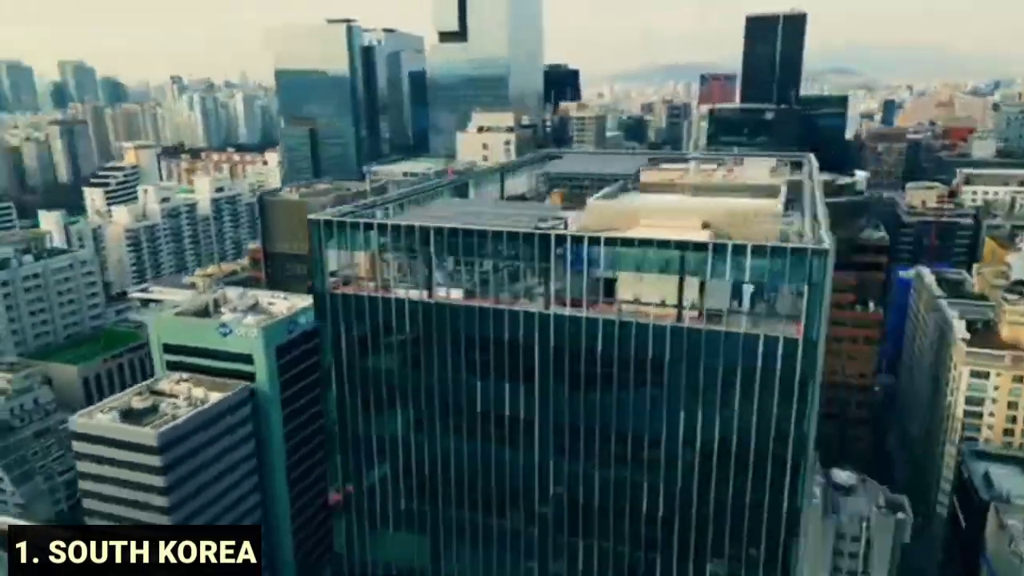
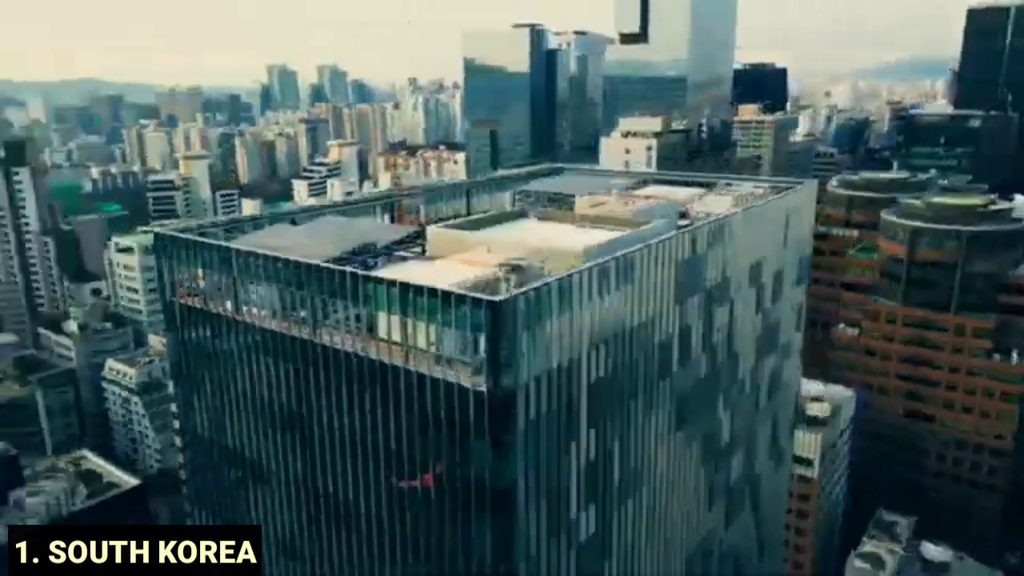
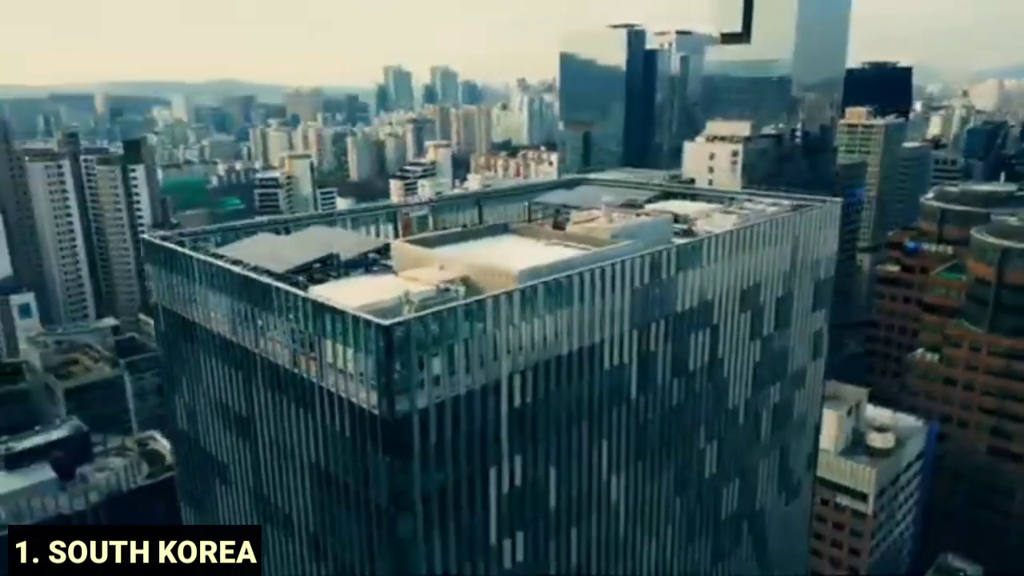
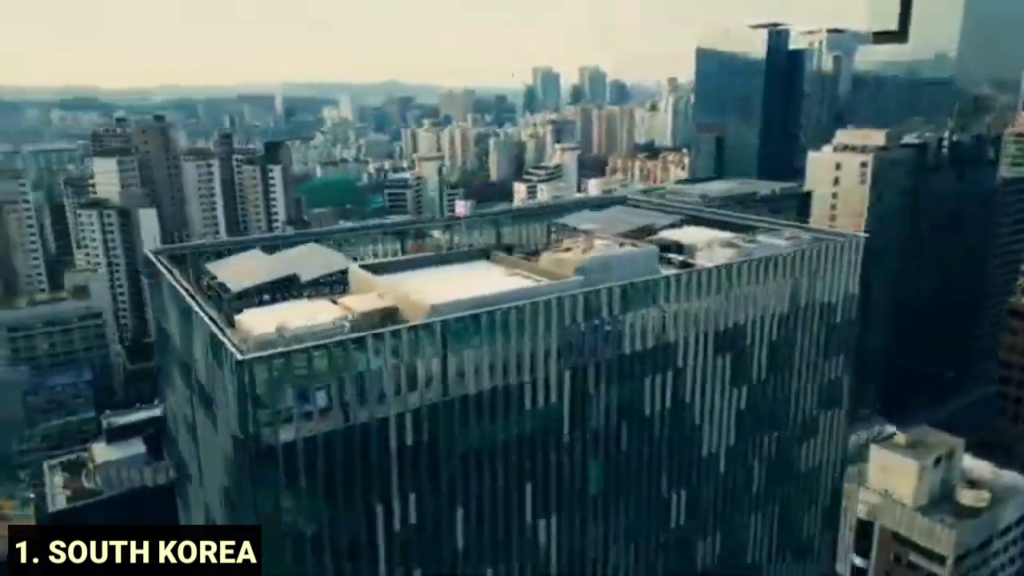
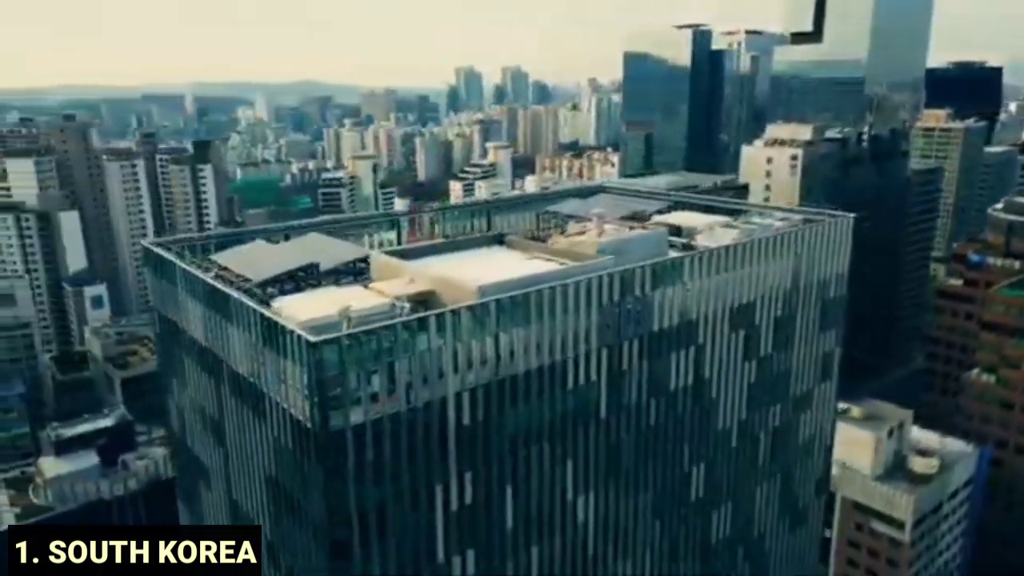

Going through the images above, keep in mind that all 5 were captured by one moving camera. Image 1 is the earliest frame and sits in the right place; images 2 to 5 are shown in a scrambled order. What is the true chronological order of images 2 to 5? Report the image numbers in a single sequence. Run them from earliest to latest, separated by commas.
2, 3, 5, 4
